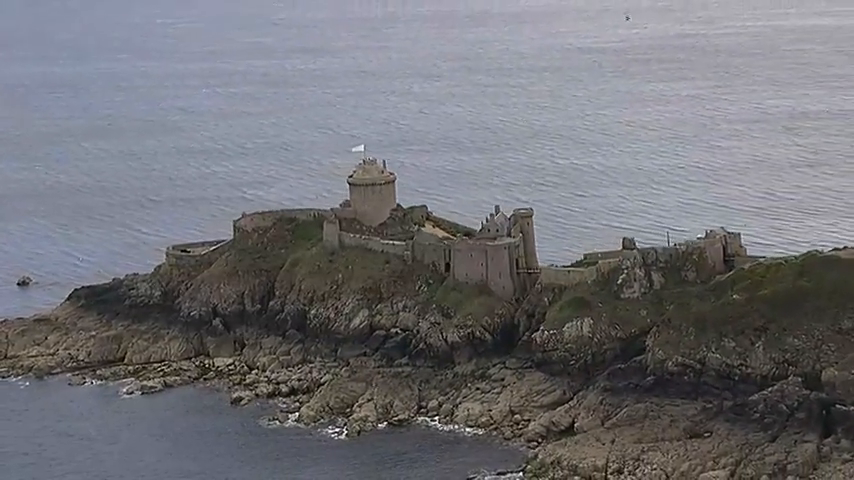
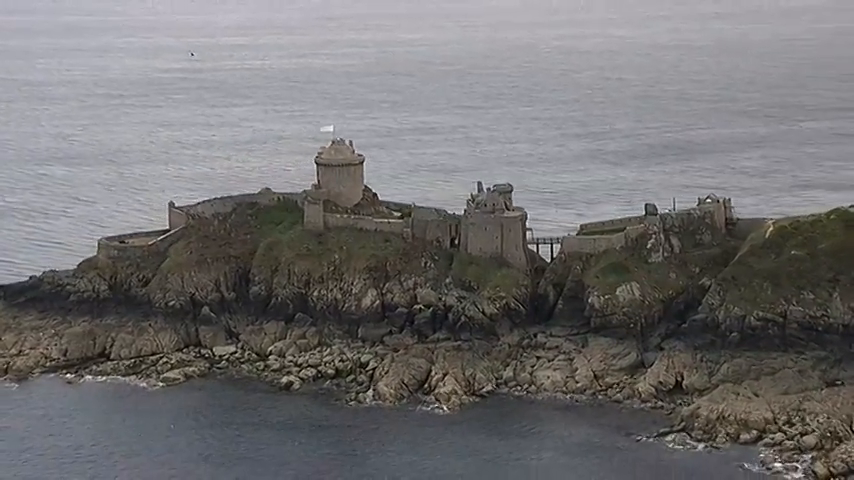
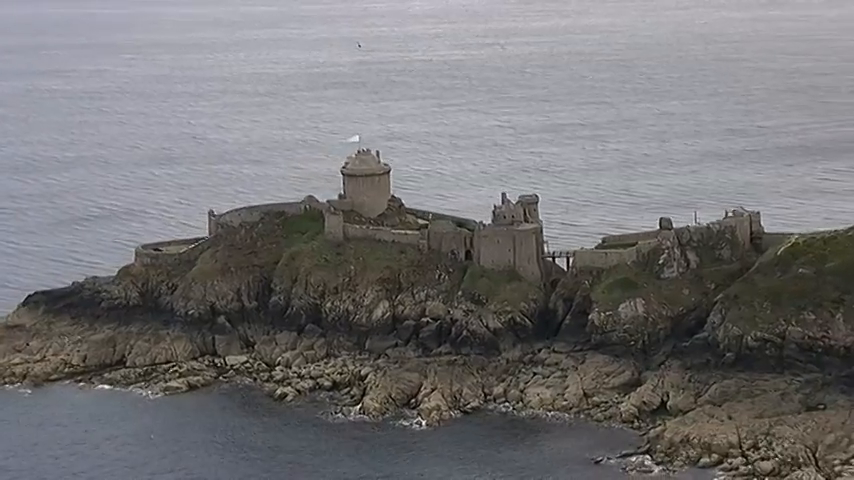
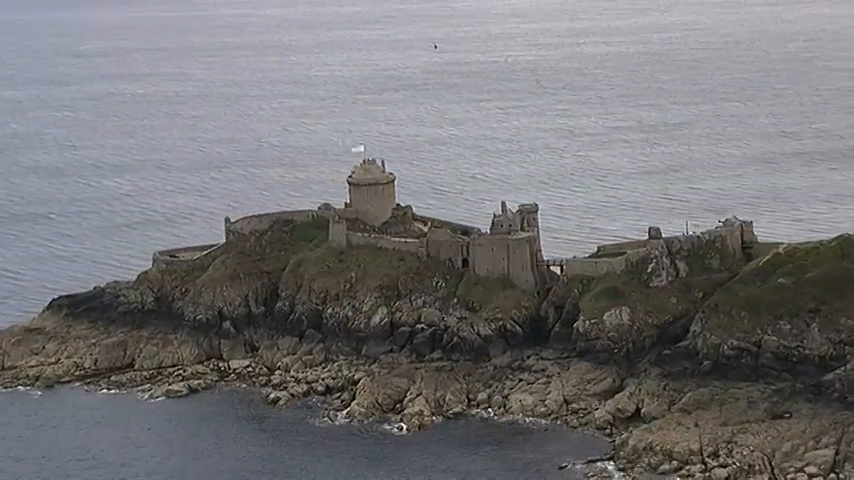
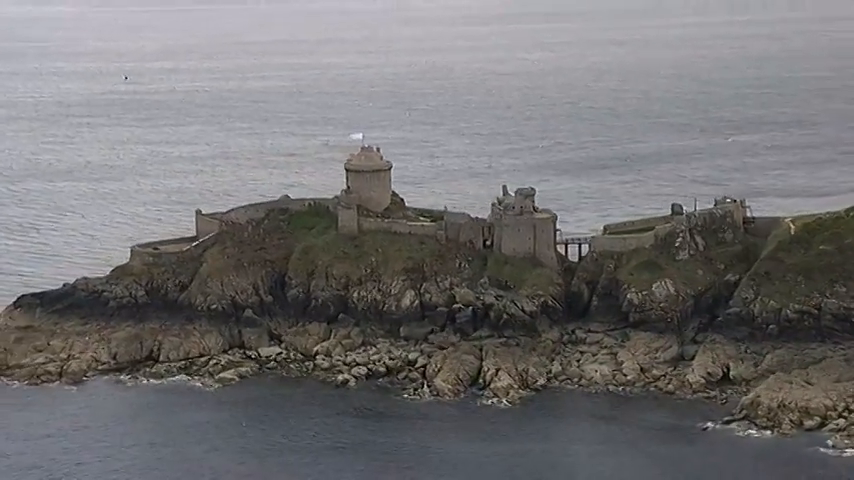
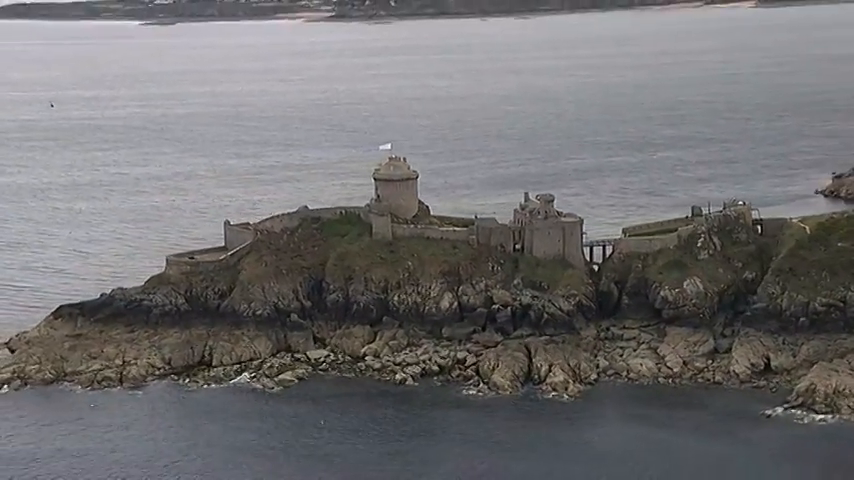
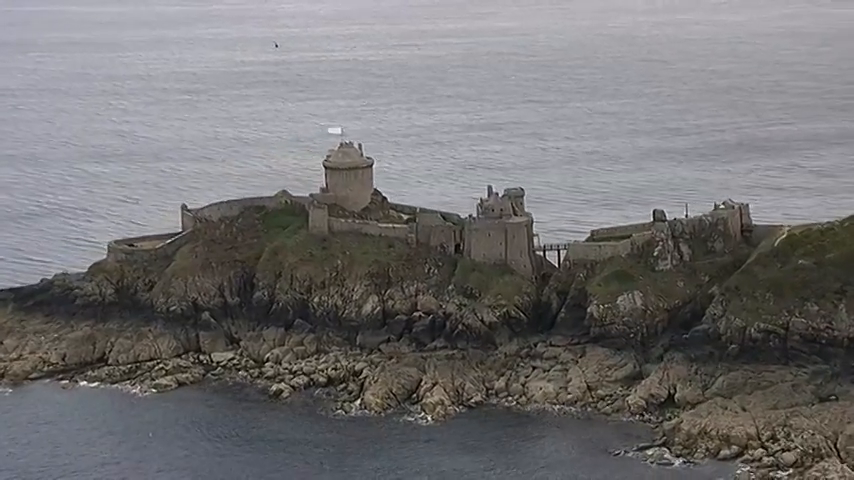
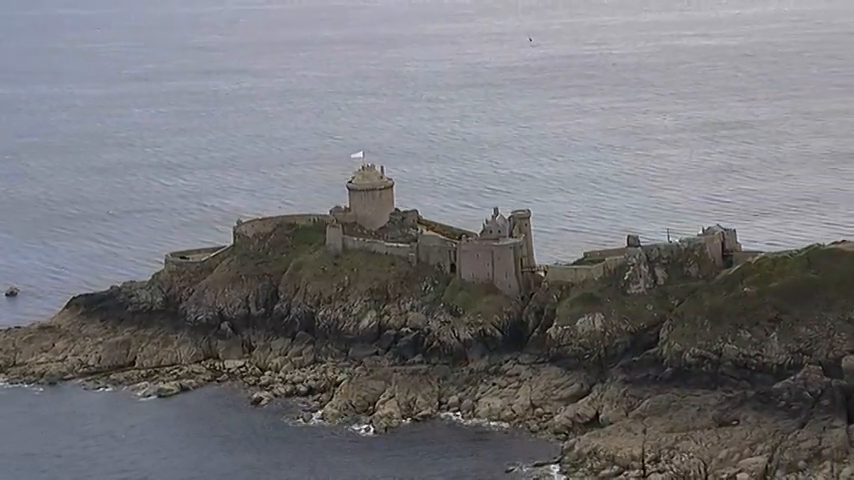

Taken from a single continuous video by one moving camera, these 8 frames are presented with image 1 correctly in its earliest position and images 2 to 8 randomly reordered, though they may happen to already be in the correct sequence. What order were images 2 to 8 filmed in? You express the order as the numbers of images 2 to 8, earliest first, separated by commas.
8, 4, 3, 7, 2, 5, 6
